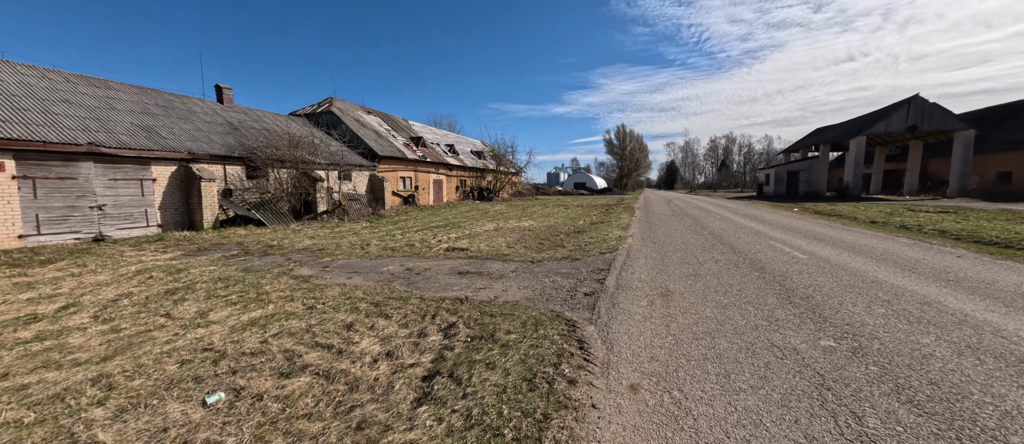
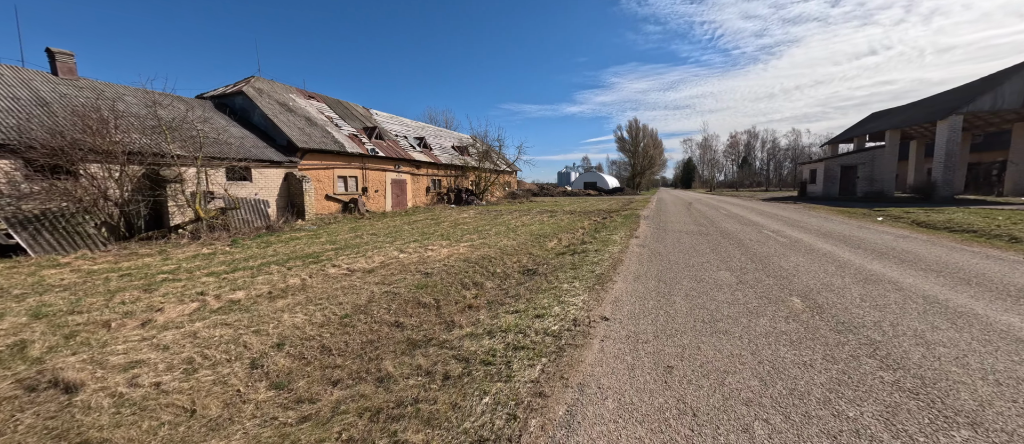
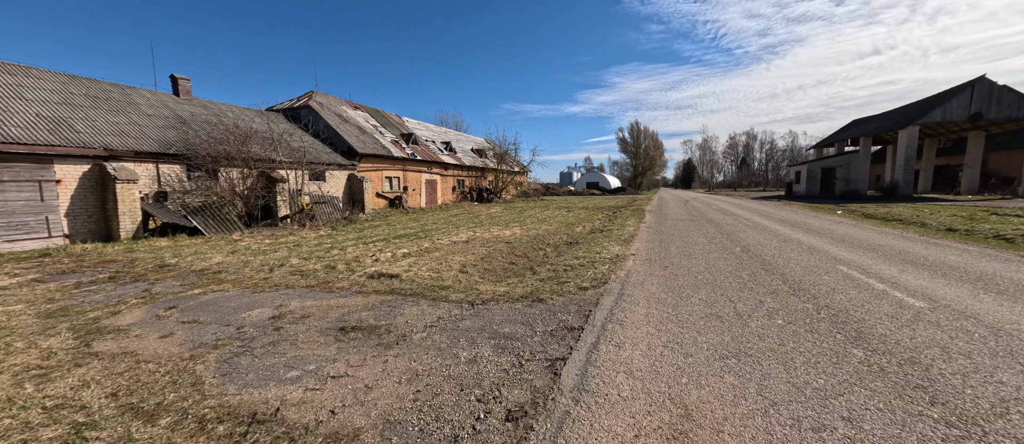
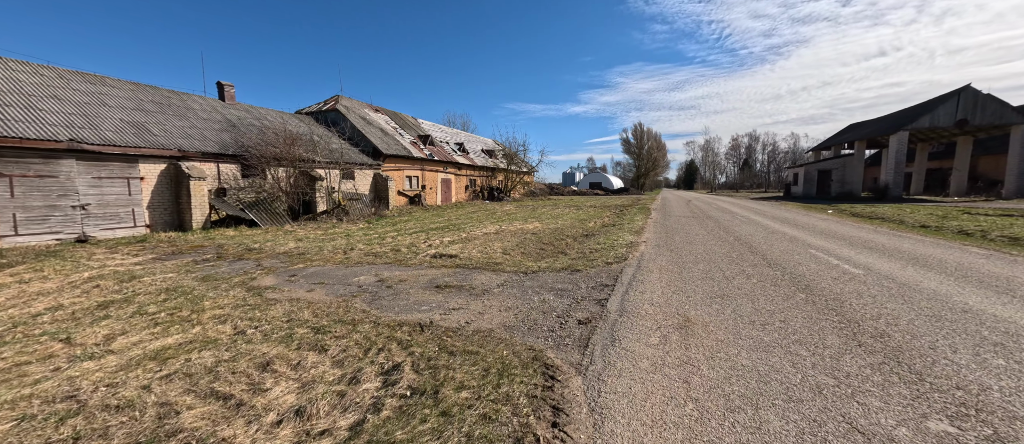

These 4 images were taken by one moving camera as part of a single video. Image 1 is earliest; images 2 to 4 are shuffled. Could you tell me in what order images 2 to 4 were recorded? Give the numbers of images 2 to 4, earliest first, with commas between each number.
4, 3, 2
